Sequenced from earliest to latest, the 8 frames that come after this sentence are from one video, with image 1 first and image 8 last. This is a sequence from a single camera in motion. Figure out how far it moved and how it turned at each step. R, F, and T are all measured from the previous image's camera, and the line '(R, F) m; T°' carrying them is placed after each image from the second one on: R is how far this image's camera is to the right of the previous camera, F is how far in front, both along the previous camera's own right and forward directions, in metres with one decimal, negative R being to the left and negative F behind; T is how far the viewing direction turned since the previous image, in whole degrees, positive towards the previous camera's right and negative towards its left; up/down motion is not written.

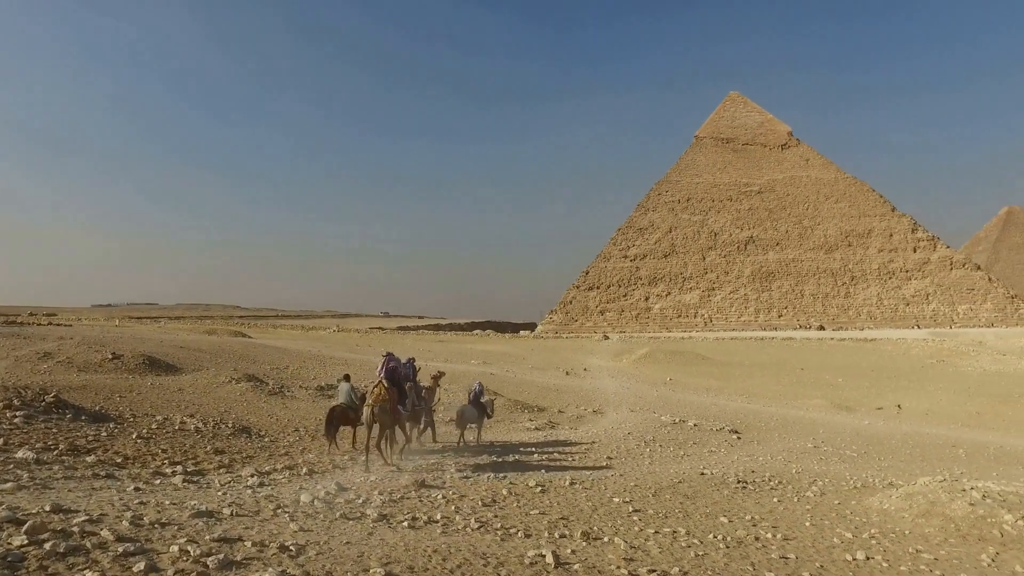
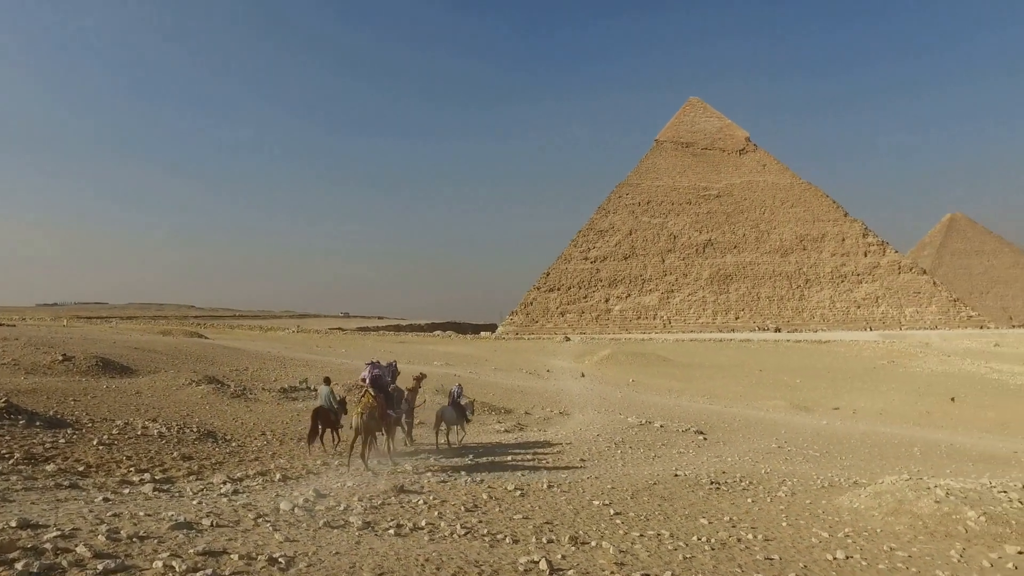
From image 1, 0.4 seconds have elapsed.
(-0.1, 0.0) m; +3°
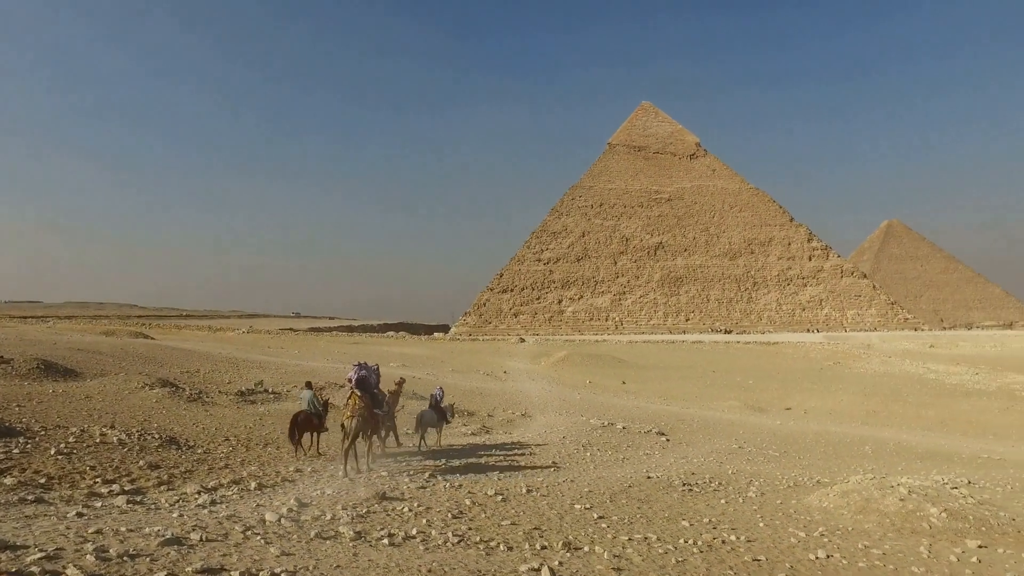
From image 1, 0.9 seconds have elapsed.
(-0.2, 0.0) m; +4°
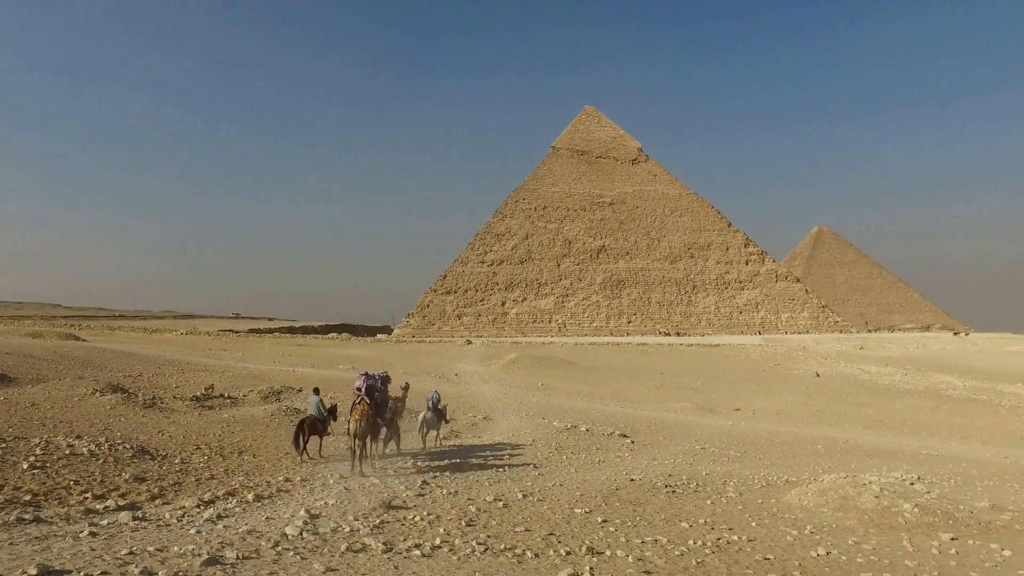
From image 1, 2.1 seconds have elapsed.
(-0.3, 0.0) m; +5°
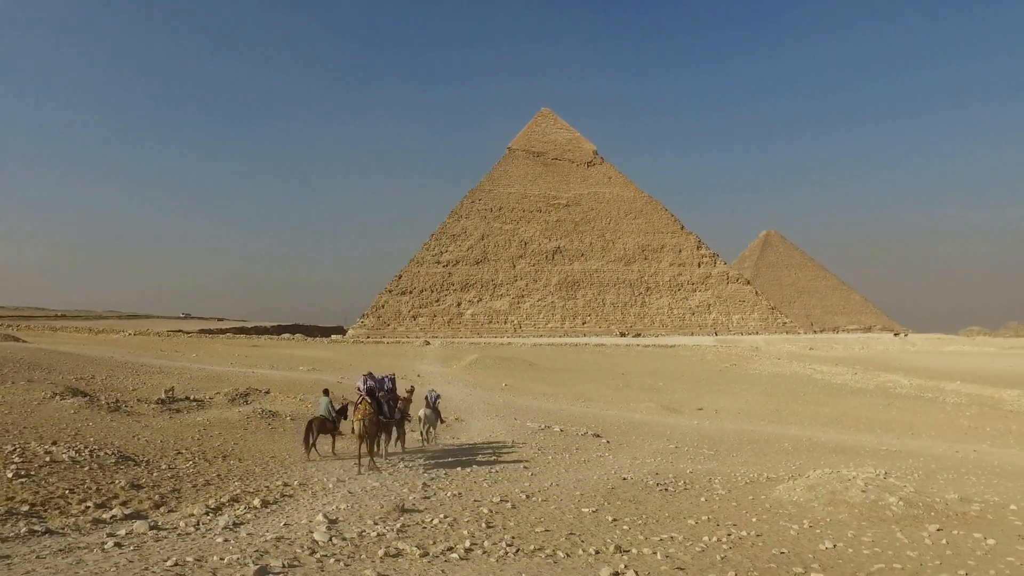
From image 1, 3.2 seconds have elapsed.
(-0.3, 0.0) m; +4°
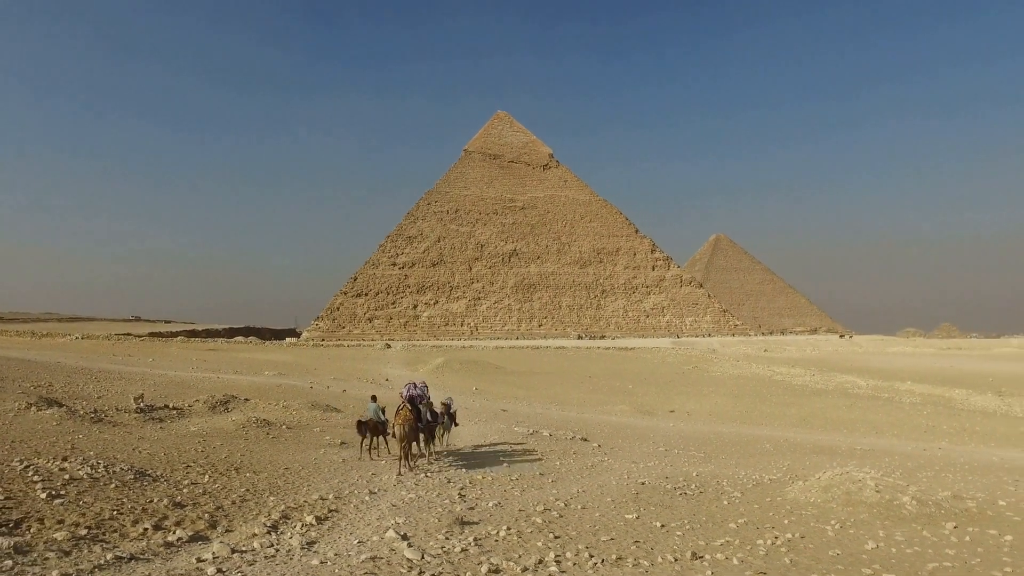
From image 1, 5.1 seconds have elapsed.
(-0.5, 0.0) m; +4°
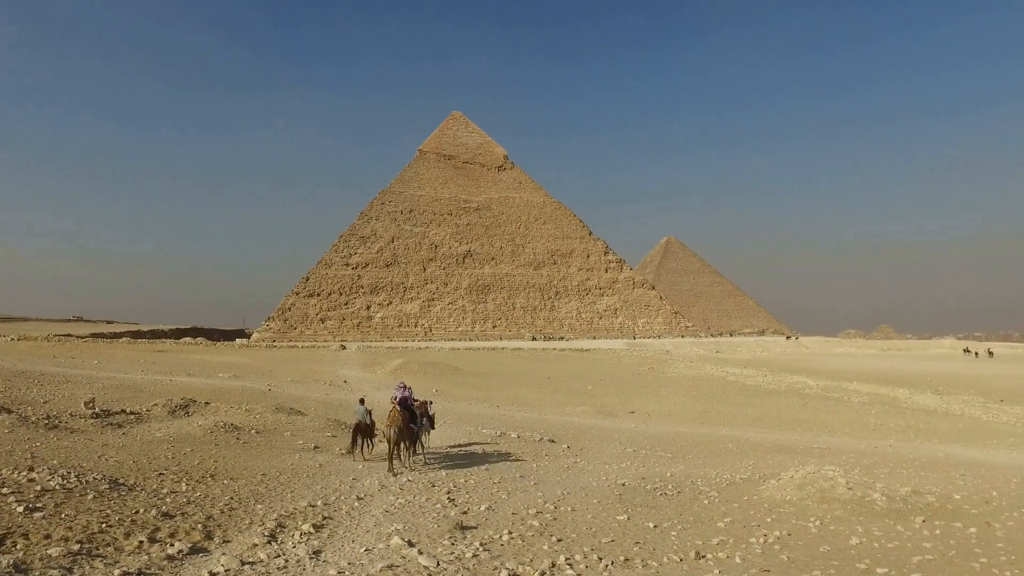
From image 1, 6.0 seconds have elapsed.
(-0.2, 0.0) m; +4°
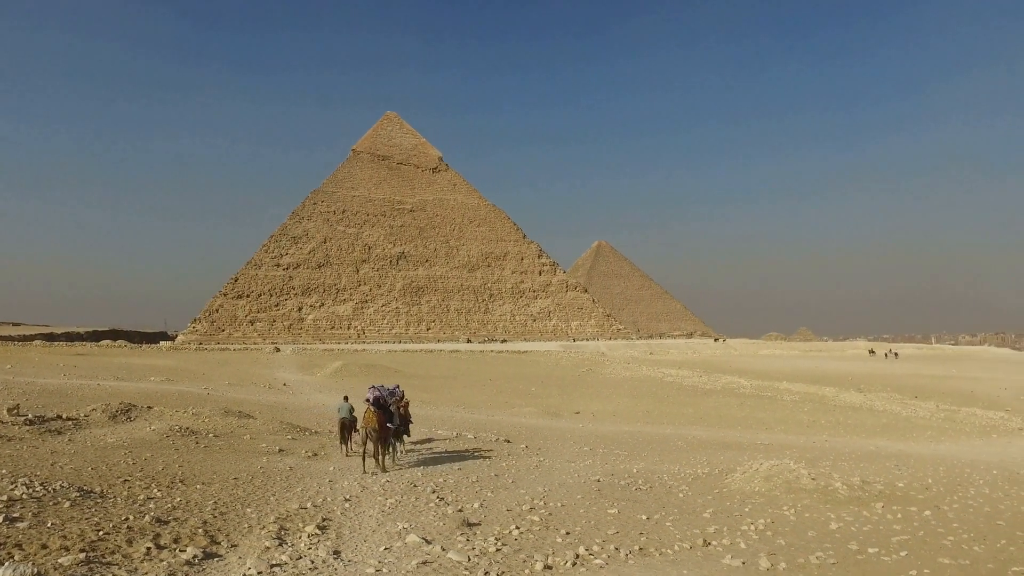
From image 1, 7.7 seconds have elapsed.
(-0.4, 0.0) m; +6°
